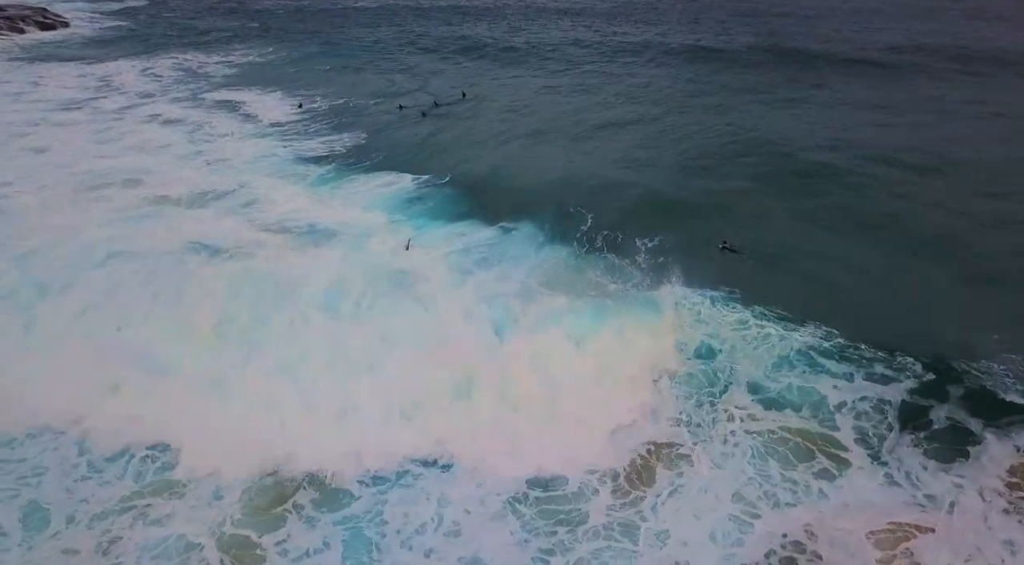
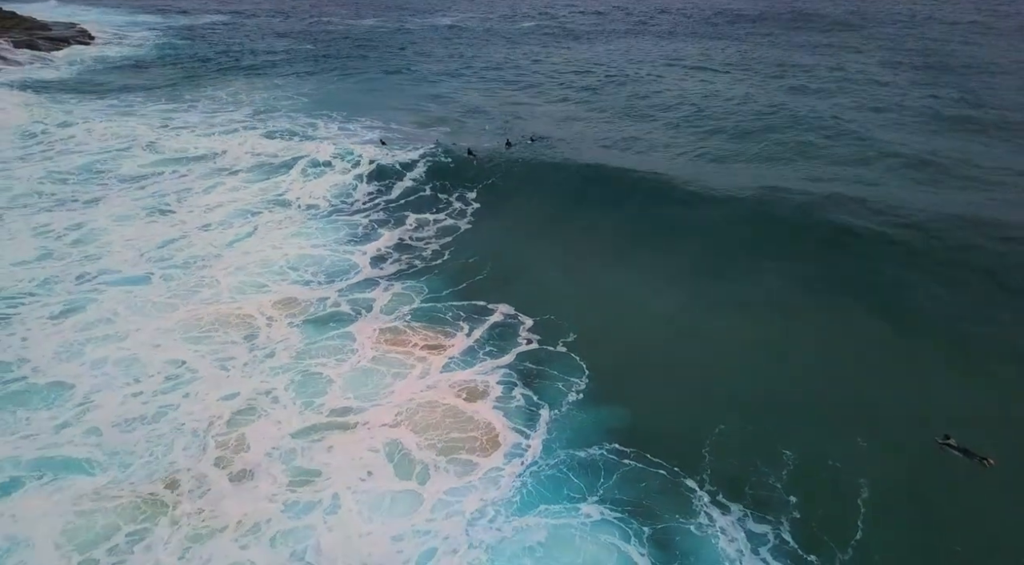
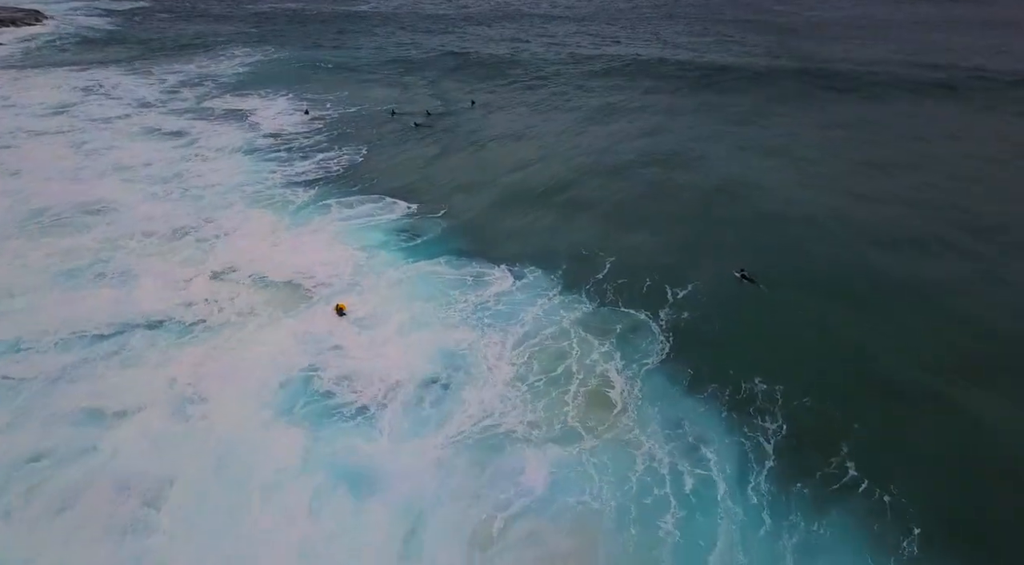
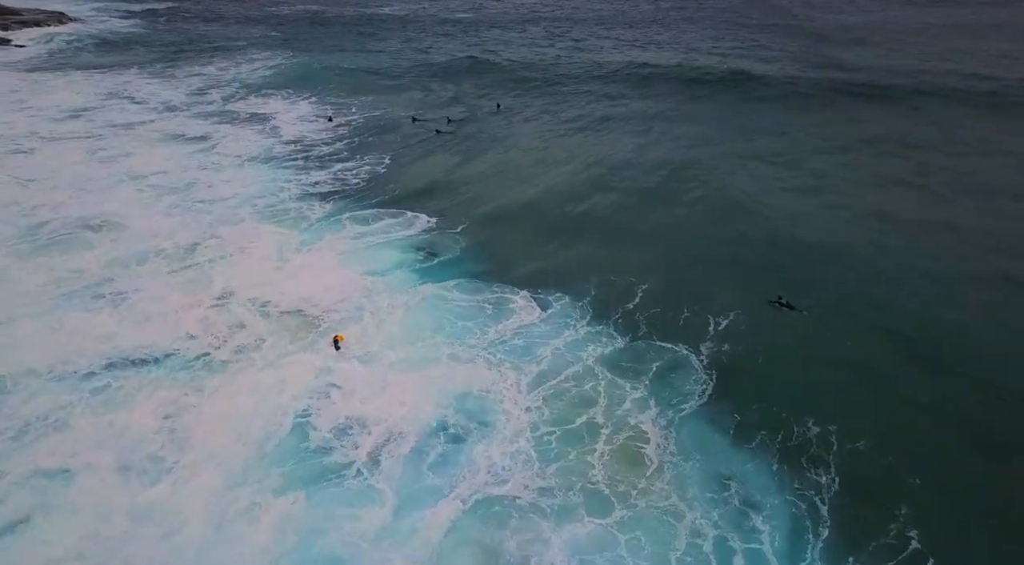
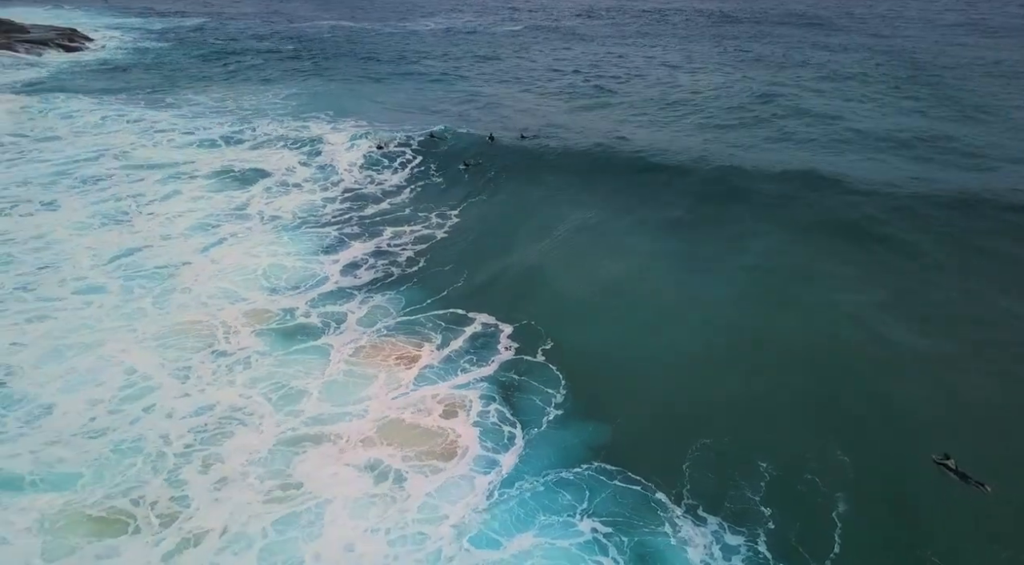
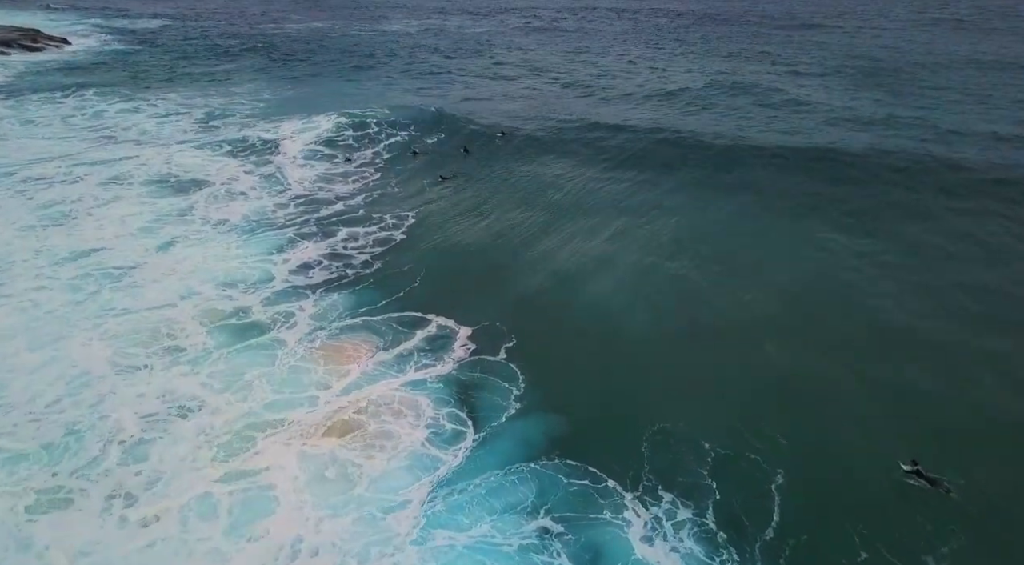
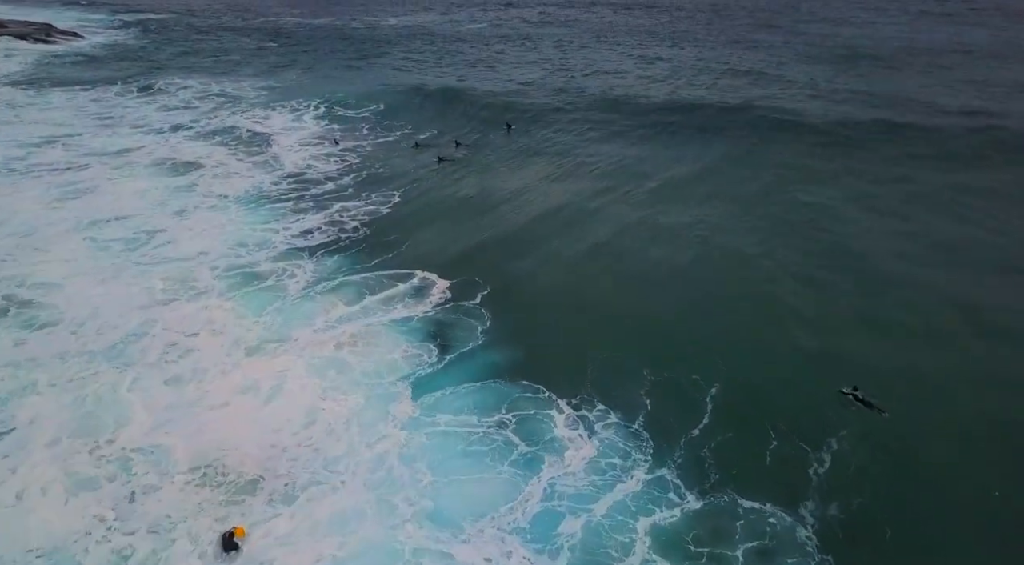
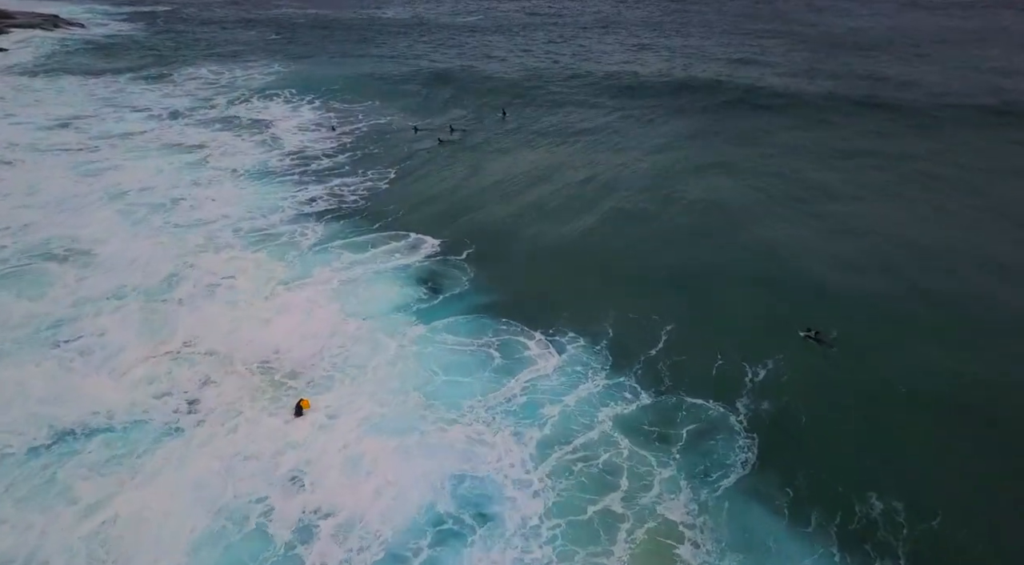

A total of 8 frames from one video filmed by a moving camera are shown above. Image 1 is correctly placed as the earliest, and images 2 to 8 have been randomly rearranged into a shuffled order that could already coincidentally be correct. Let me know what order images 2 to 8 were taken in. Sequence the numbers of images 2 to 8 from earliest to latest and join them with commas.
3, 4, 8, 7, 6, 5, 2
